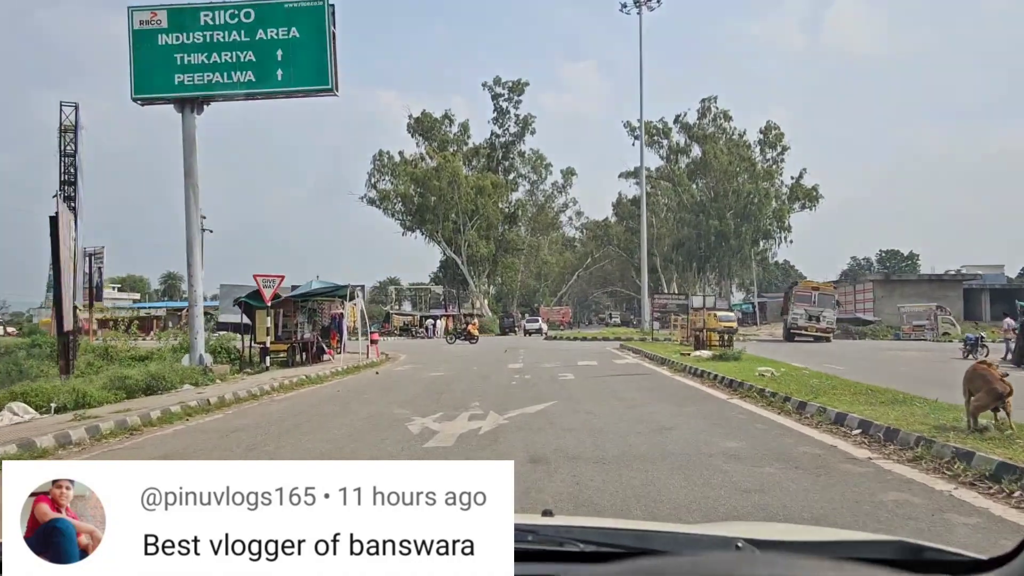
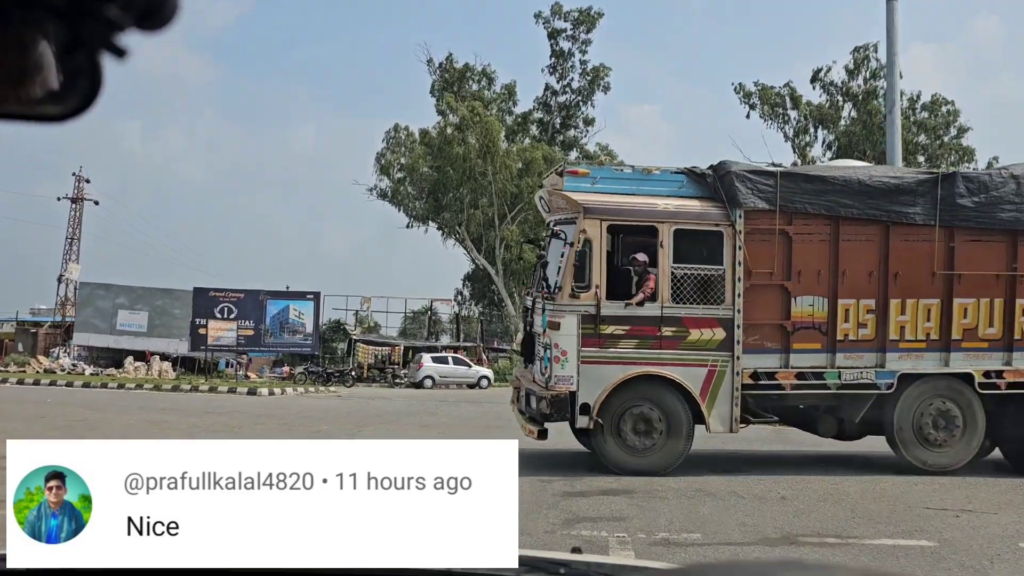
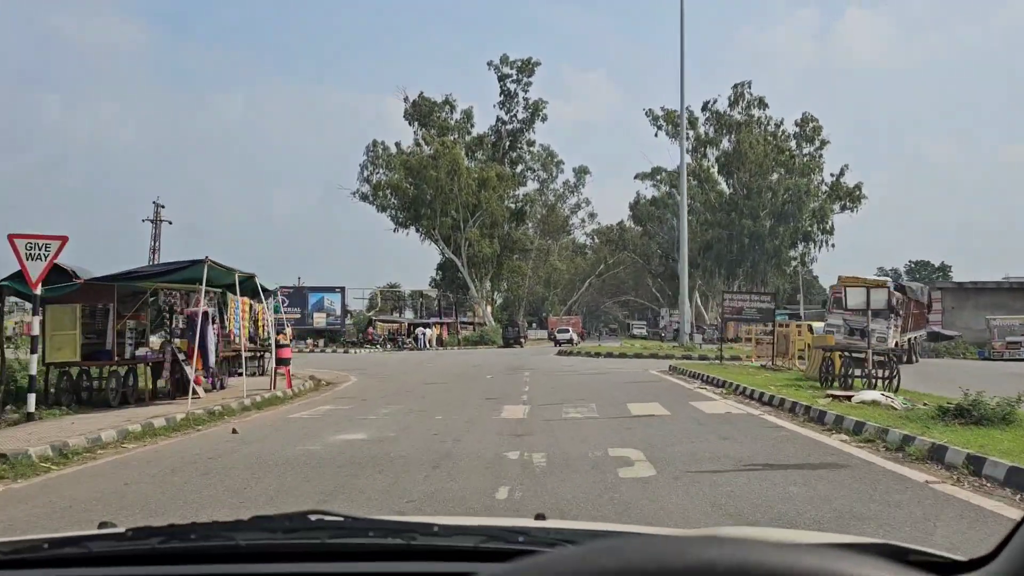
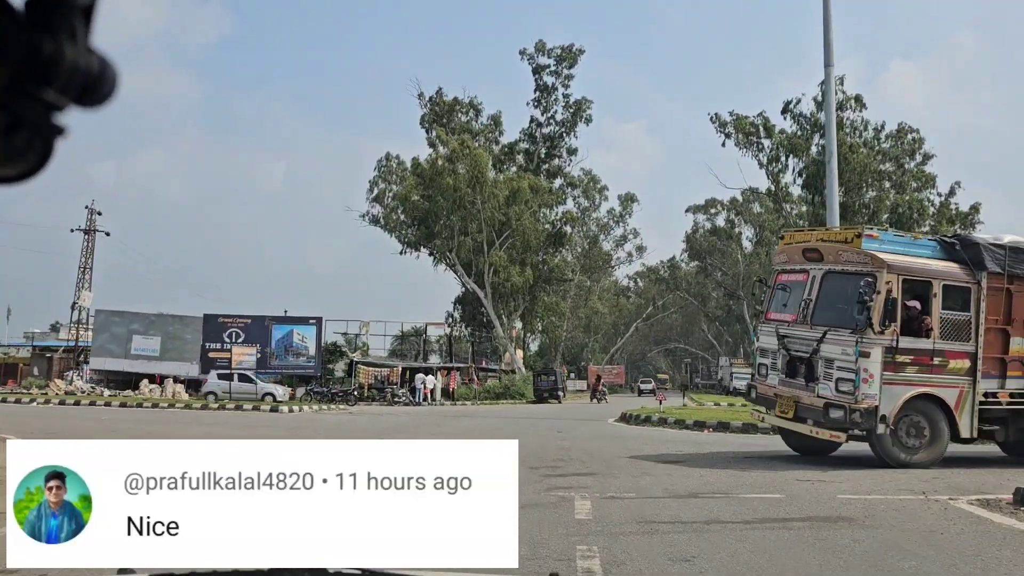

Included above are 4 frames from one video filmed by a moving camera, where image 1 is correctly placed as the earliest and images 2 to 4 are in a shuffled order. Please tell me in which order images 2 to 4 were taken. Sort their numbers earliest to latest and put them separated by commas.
3, 4, 2
